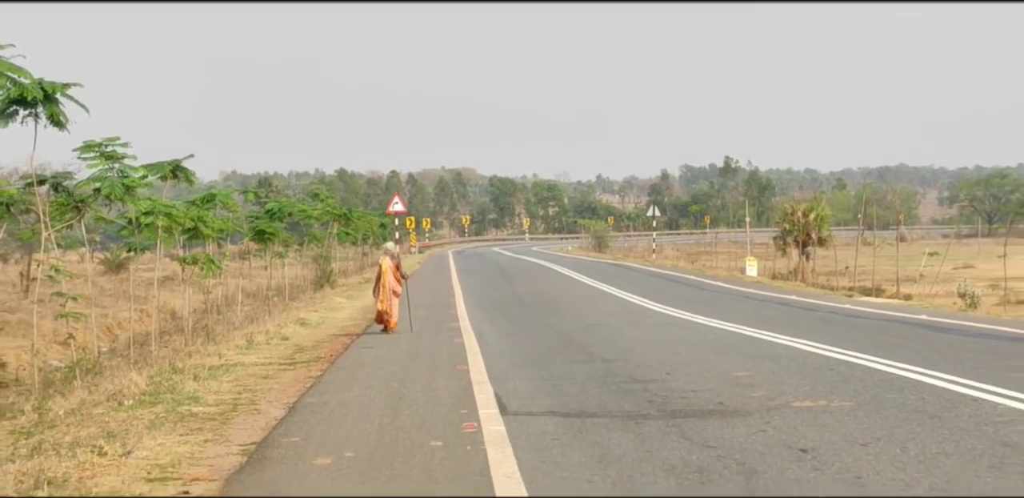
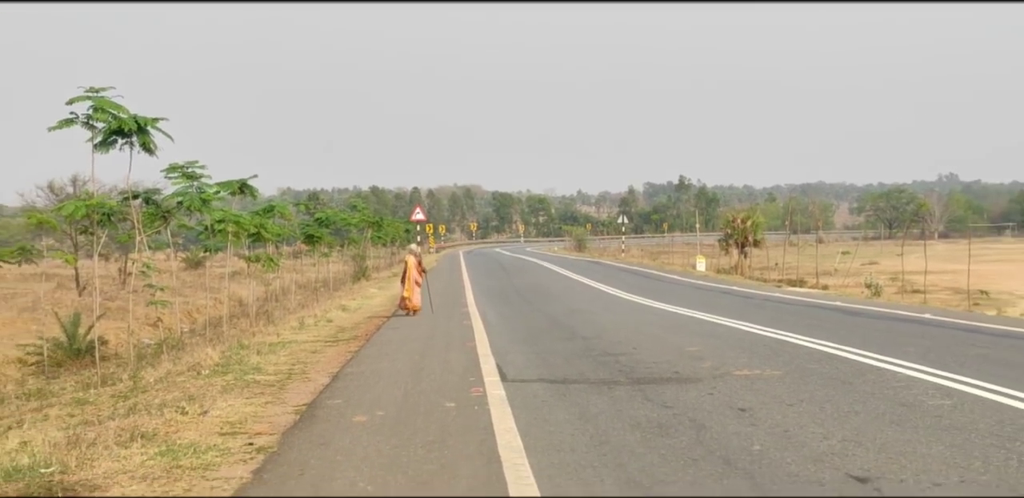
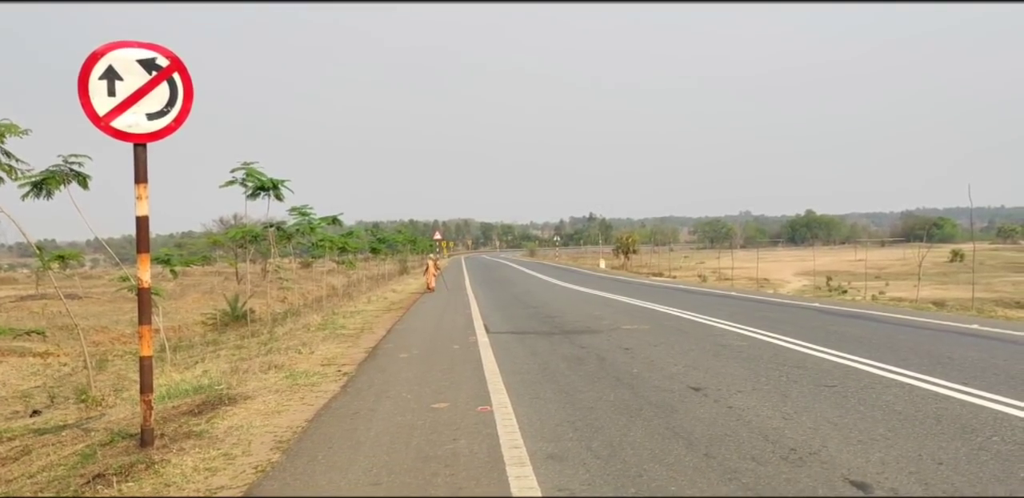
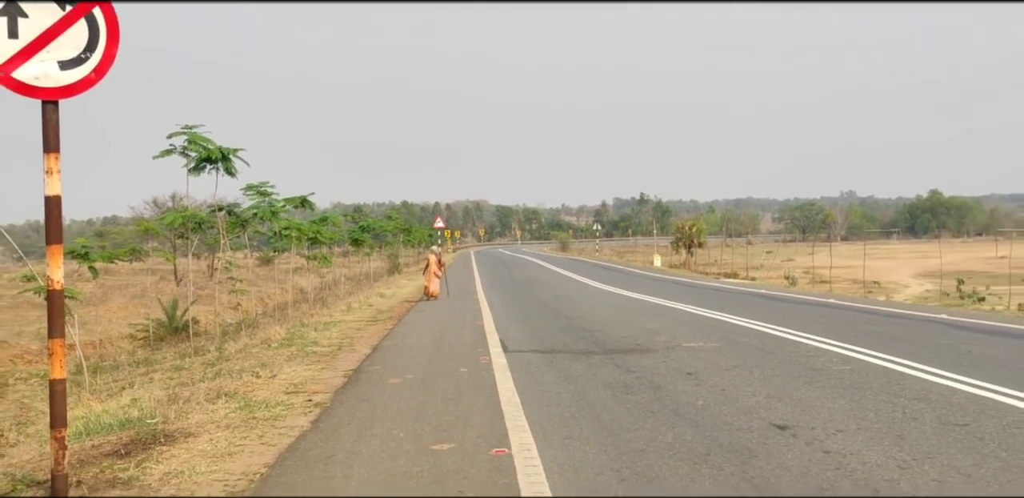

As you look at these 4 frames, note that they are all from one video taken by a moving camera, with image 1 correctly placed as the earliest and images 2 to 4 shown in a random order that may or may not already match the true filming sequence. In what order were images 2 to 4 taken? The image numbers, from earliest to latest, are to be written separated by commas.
2, 4, 3
